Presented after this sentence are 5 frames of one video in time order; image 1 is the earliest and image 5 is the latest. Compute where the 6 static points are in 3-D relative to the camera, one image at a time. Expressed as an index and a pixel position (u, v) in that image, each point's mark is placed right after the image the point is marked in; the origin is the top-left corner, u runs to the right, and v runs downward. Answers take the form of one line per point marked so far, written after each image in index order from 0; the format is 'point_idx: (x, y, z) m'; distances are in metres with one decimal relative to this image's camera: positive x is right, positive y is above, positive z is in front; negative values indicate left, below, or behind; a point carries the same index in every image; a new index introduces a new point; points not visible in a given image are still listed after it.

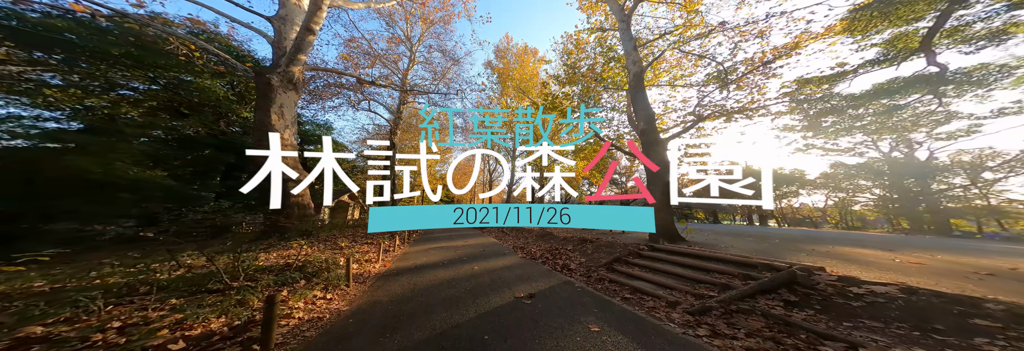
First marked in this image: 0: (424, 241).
0: (-4.3, -3.2, +10.0) m
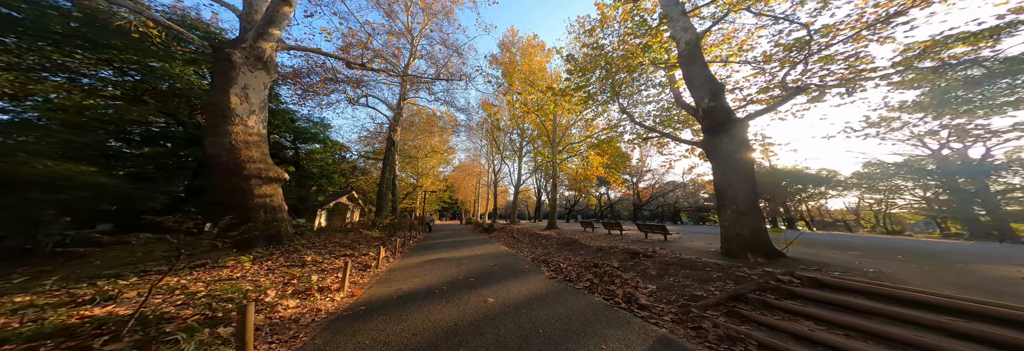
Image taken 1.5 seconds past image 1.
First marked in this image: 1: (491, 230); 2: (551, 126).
0: (-3.7, -3.0, +8.5) m
1: (-1.5, -4.0, +15.4) m
2: (+3.8, +4.7, +20.1) m
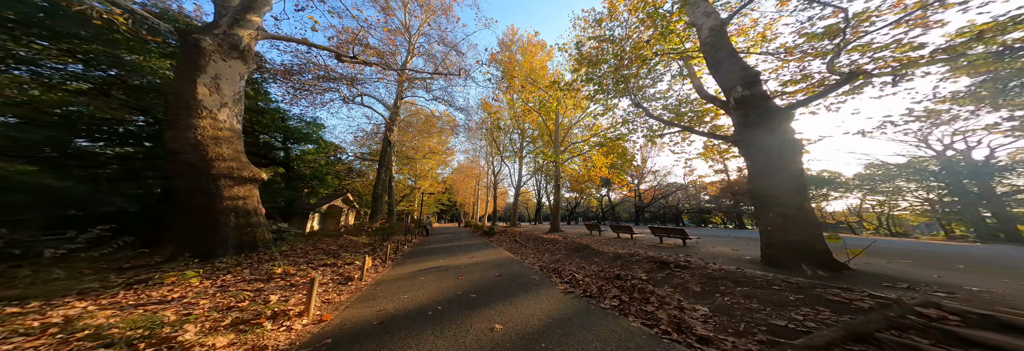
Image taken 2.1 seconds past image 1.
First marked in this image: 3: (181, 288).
0: (-3.6, -3.0, +7.8) m
1: (-1.4, -4.1, +14.7) m
2: (+3.9, +4.6, +19.5) m
3: (-4.3, -1.5, +2.7) m
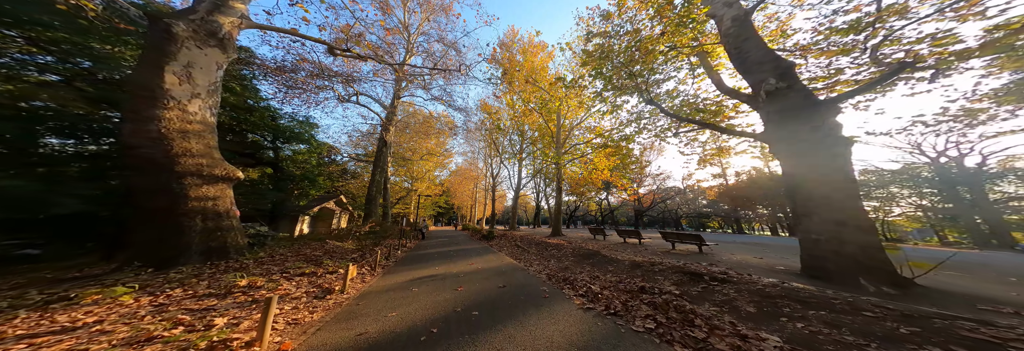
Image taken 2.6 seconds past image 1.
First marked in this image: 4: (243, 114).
0: (-3.5, -3.0, +7.2) m
1: (-1.5, -4.2, +14.1) m
2: (+3.9, +4.4, +19.2) m
3: (-4.2, -1.4, +2.1) m
4: (-14.5, +3.3, +11.2) m
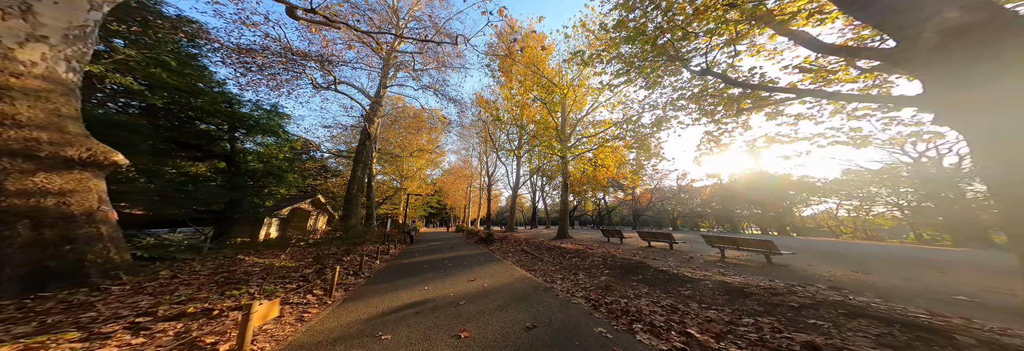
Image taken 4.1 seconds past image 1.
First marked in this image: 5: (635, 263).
0: (-3.2, -2.7, +5.5) m
1: (-1.4, -3.9, +12.5) m
2: (+3.7, +4.6, +17.8) m
3: (-3.7, -1.0, +0.4) m
4: (-14.3, +3.6, +9.1) m
5: (+3.0, -2.1, +5.0) m
